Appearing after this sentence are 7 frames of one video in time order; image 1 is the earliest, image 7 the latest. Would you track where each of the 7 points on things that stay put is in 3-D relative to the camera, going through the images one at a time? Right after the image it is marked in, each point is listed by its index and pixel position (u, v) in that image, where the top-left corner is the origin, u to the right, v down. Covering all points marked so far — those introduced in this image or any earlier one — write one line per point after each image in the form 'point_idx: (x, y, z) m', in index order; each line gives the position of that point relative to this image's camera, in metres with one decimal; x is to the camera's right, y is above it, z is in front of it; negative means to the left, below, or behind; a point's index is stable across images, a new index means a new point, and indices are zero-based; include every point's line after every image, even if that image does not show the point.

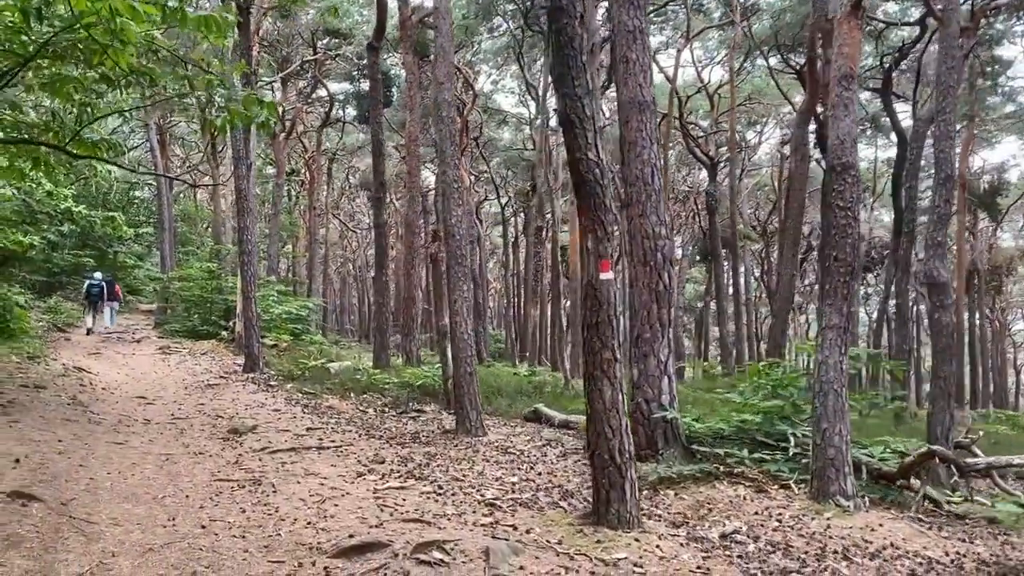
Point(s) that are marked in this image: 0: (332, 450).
0: (-1.5, -1.4, +7.5) m
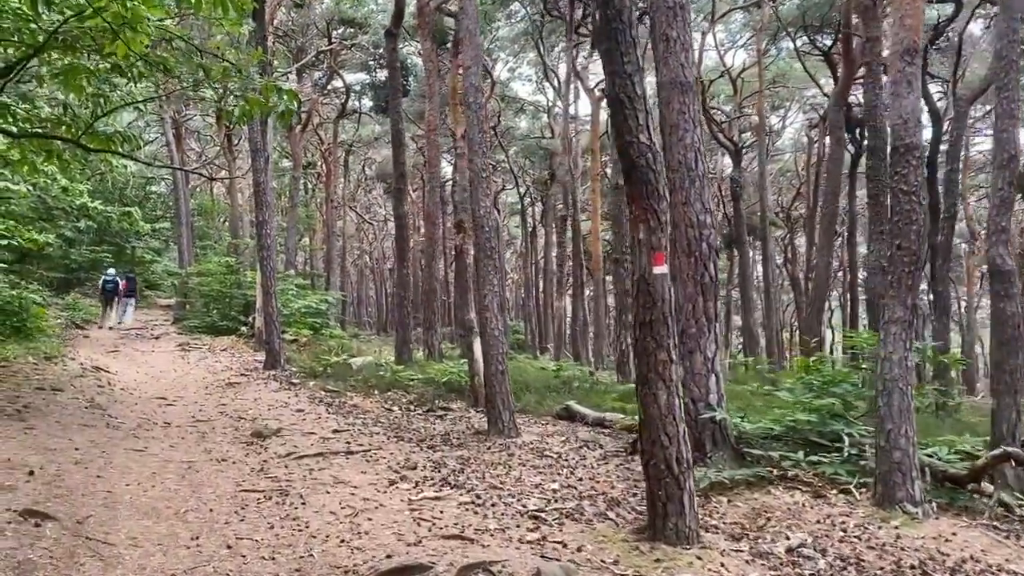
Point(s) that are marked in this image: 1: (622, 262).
0: (-1.2, -1.4, +7.1) m
1: (+2.2, +0.5, +17.4) m
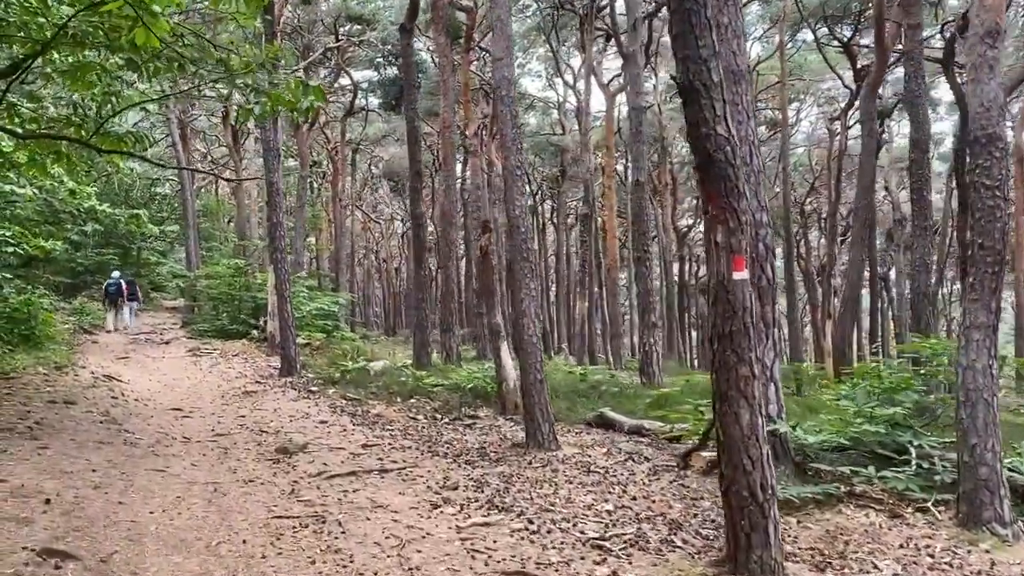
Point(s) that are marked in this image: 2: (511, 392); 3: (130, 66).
0: (-0.9, -1.4, +6.7) m
1: (+2.6, +0.5, +17.0) m
2: (0.0, -1.3, +10.8) m
3: (-3.0, +1.7, +6.7) m
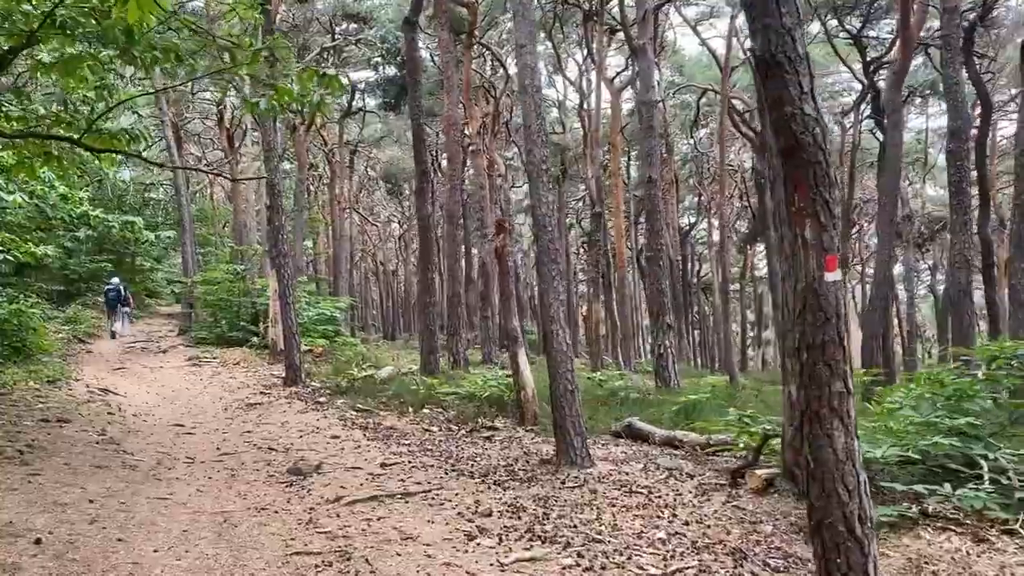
0: (-0.6, -1.5, +6.1) m
1: (+2.8, +0.5, +16.4) m
2: (+0.2, -1.3, +10.2) m
3: (-2.7, +1.6, +6.2) m
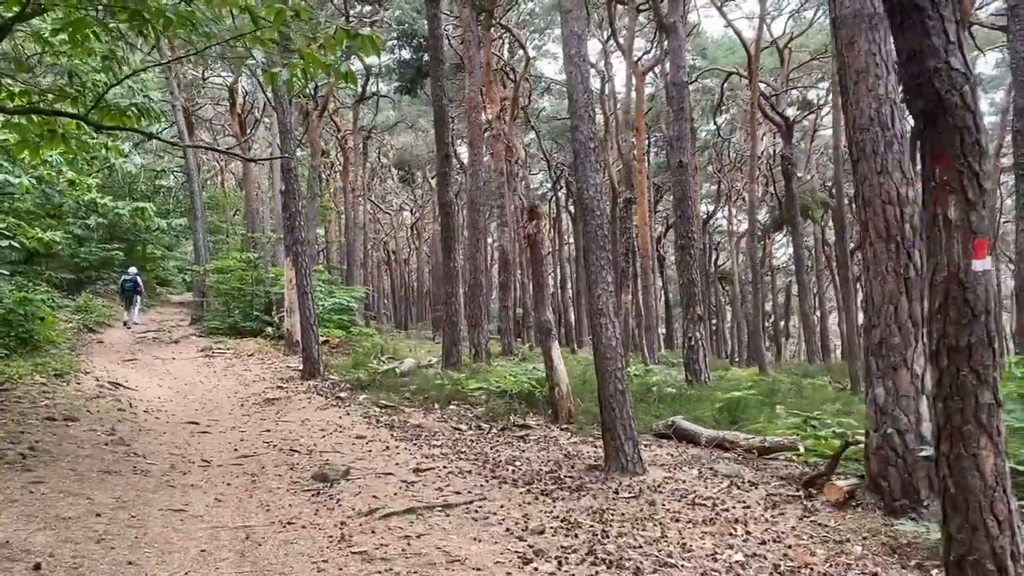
0: (-0.3, -1.4, +5.5) m
1: (+3.2, +0.7, +15.7) m
2: (+0.6, -1.2, +9.6) m
3: (-2.4, +1.7, +5.6) m
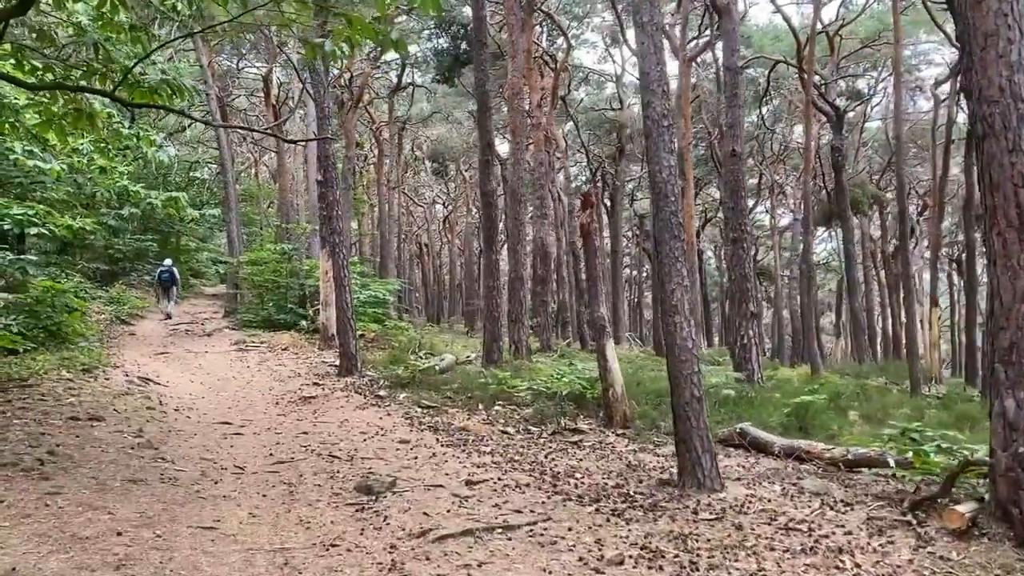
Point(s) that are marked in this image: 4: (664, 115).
0: (+0.1, -1.4, +4.9) m
1: (+4.0, +0.8, +15.0) m
2: (+1.1, -1.2, +8.9) m
3: (-2.0, +1.8, +5.0) m
4: (+1.1, +1.2, +6.0) m
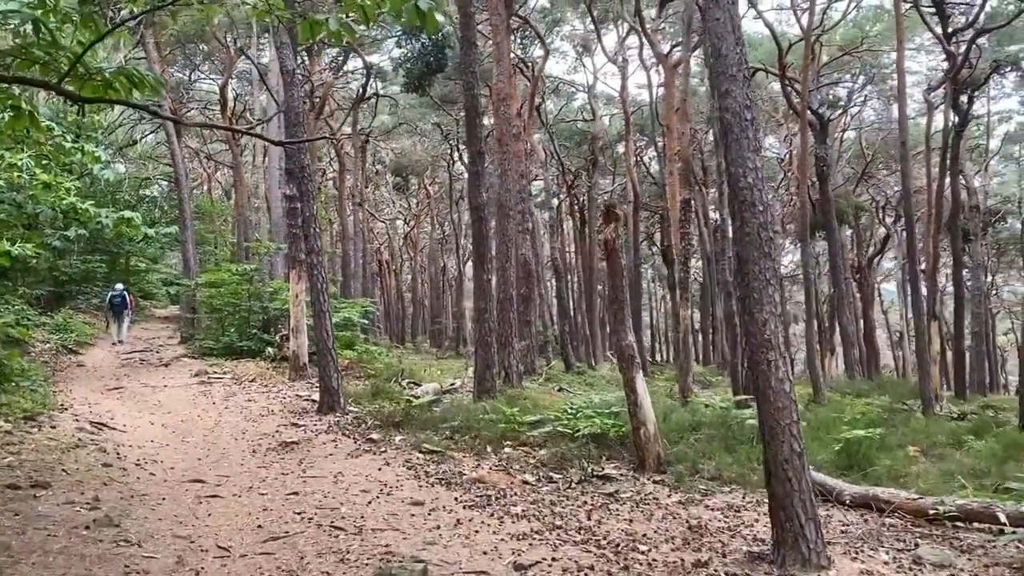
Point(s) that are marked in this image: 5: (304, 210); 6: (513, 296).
0: (+0.5, -1.5, +3.7) m
1: (+3.8, +0.5, +14.0) m
2: (+1.3, -1.4, +7.8) m
3: (-1.7, +1.6, +3.8) m
4: (+1.3, +1.0, +5.0) m
5: (-2.7, +1.0, +11.4) m
6: (0.0, -0.1, +14.6) m
